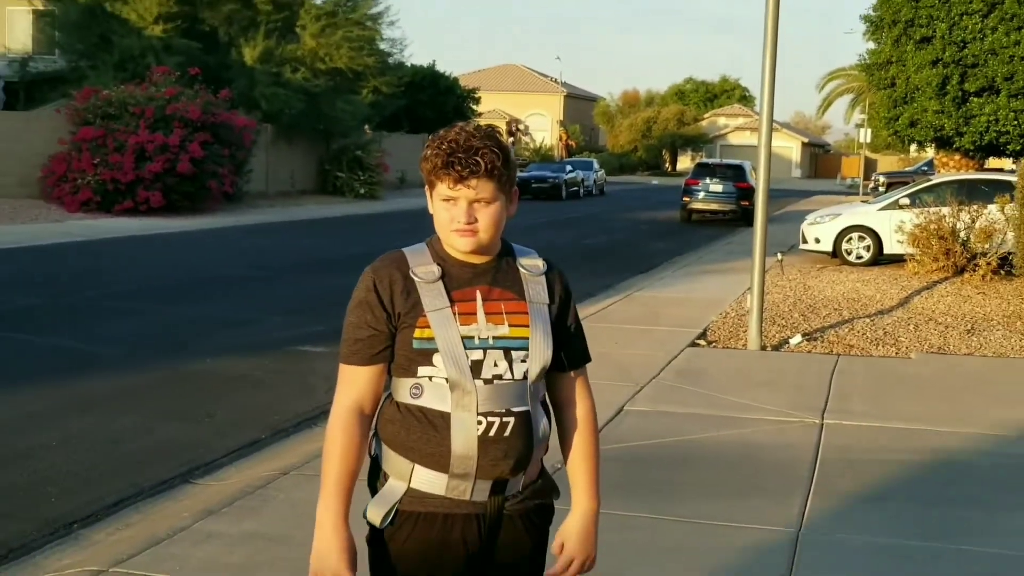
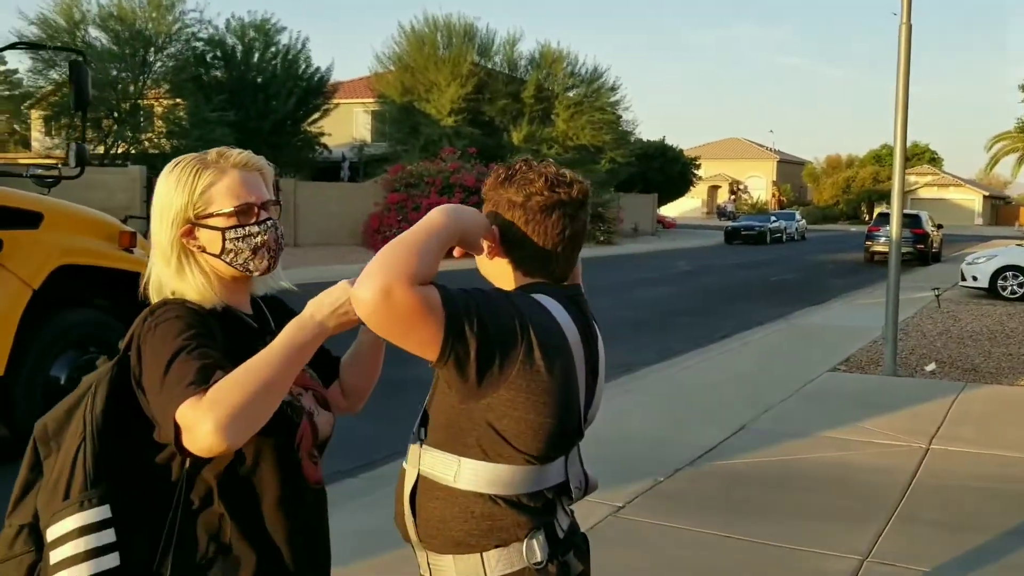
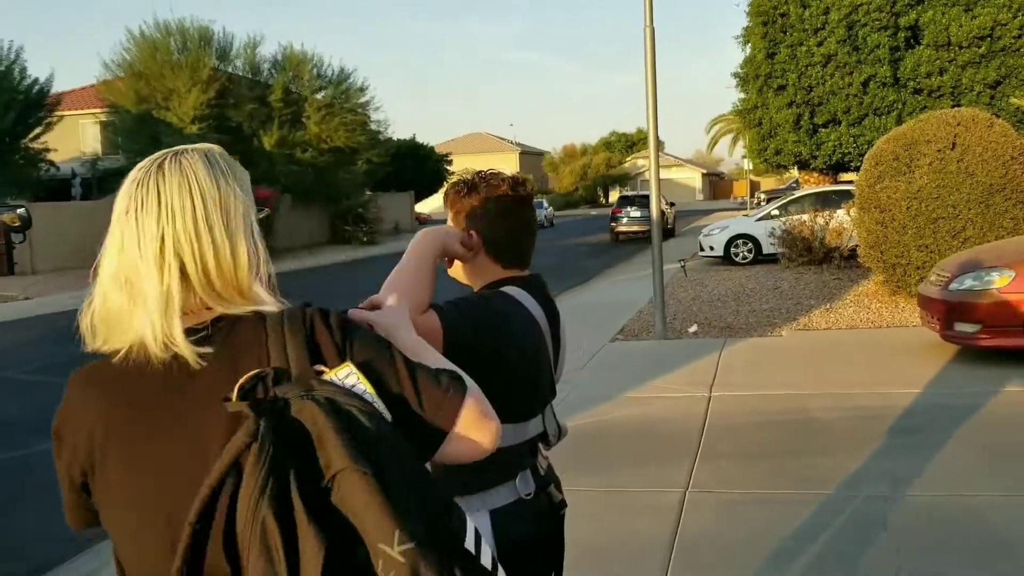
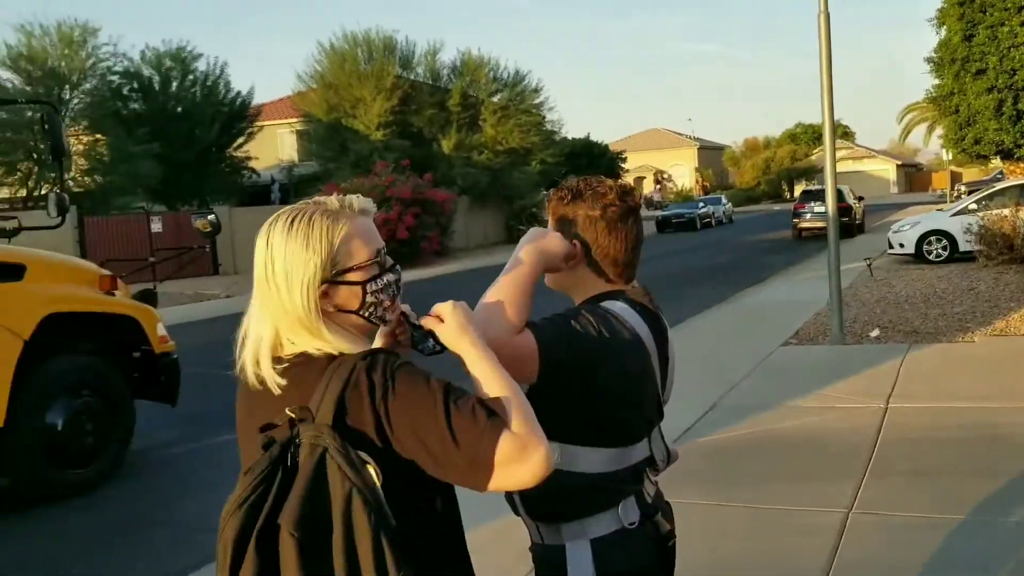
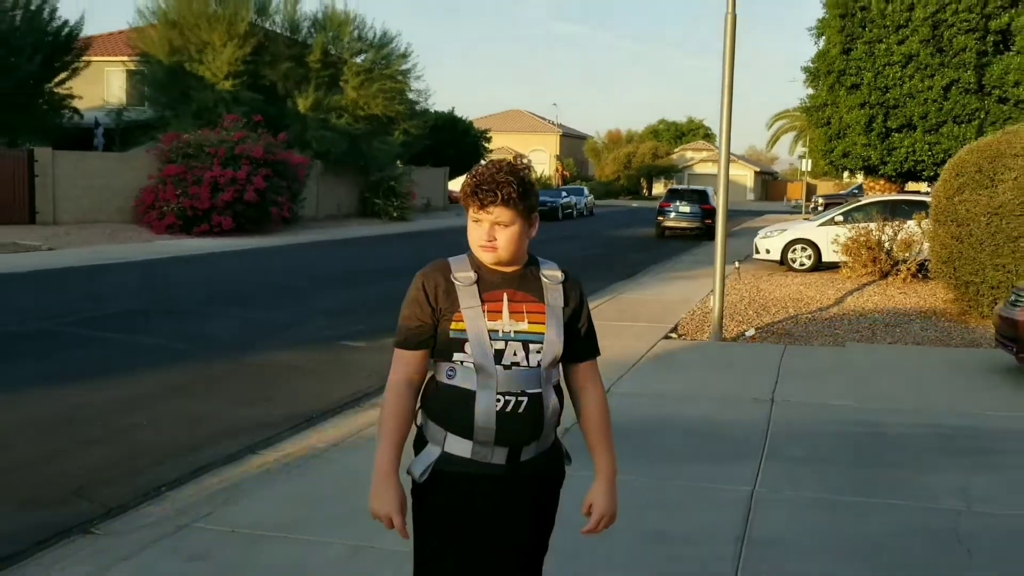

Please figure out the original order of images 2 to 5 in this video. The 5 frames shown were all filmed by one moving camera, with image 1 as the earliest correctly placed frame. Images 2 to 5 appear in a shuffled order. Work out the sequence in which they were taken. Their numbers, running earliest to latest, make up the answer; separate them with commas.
5, 3, 4, 2
